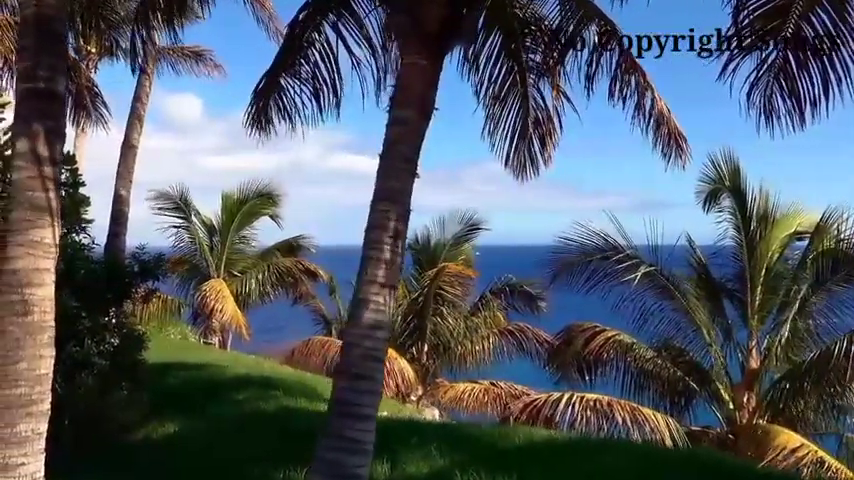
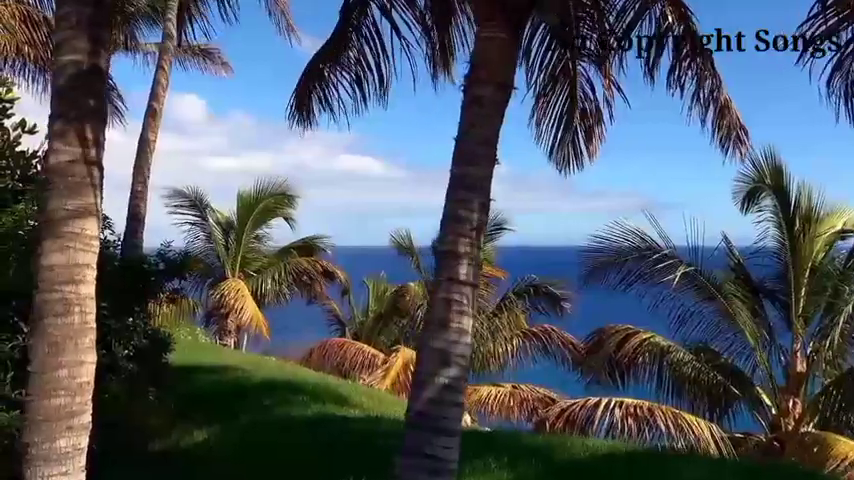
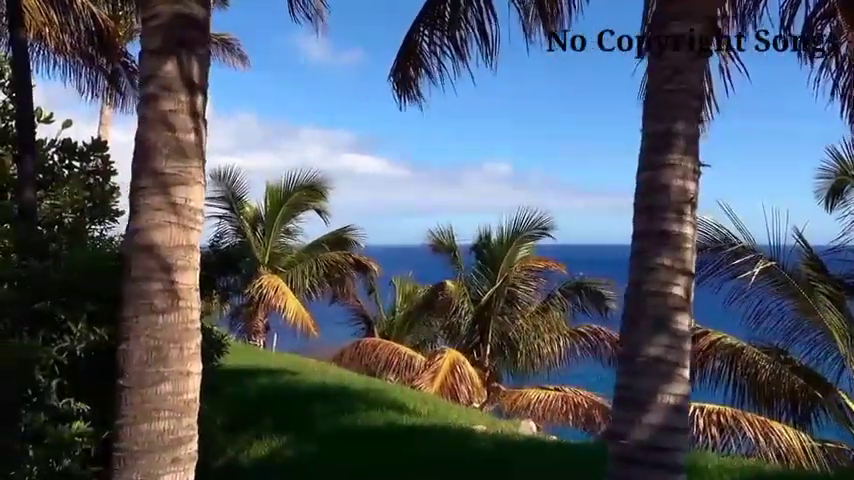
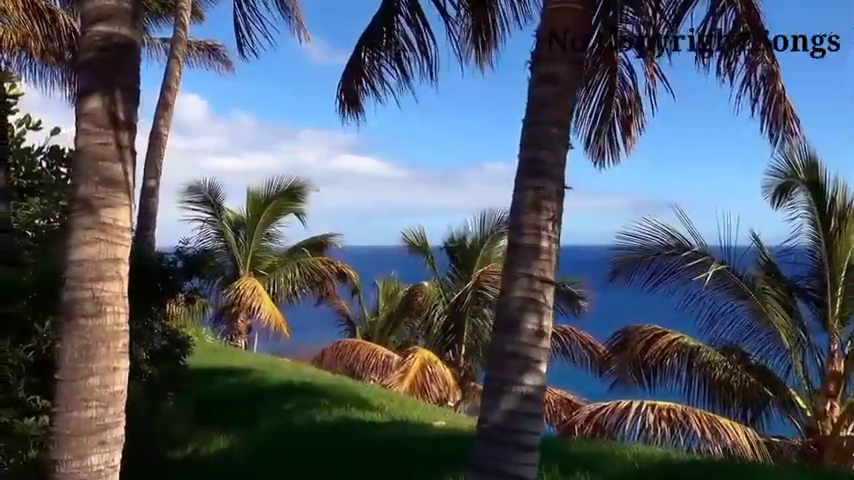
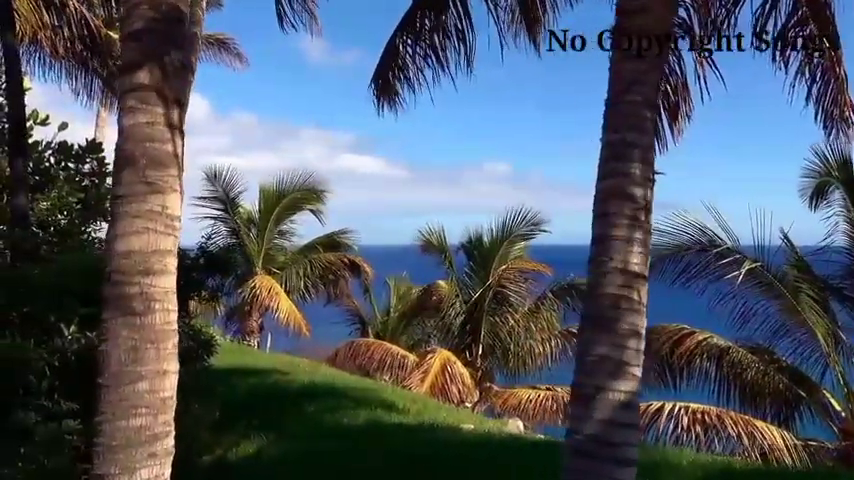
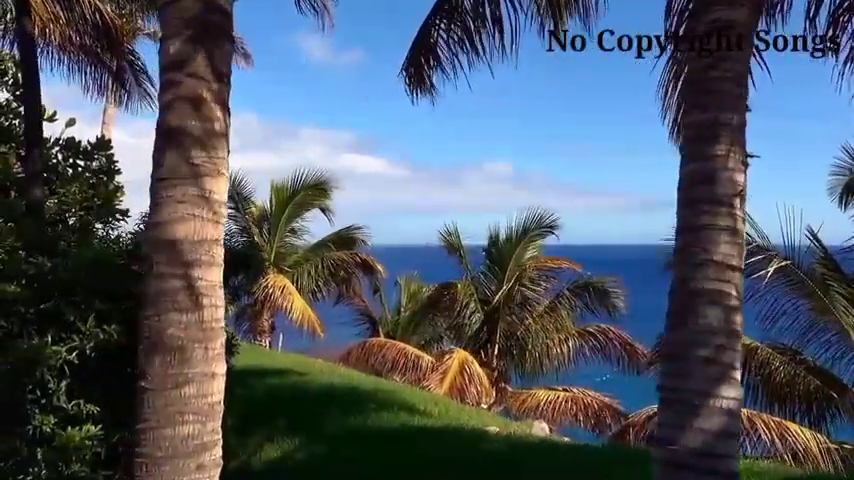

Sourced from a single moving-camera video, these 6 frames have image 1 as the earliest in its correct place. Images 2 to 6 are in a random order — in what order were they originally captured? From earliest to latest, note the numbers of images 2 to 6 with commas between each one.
2, 4, 5, 3, 6
